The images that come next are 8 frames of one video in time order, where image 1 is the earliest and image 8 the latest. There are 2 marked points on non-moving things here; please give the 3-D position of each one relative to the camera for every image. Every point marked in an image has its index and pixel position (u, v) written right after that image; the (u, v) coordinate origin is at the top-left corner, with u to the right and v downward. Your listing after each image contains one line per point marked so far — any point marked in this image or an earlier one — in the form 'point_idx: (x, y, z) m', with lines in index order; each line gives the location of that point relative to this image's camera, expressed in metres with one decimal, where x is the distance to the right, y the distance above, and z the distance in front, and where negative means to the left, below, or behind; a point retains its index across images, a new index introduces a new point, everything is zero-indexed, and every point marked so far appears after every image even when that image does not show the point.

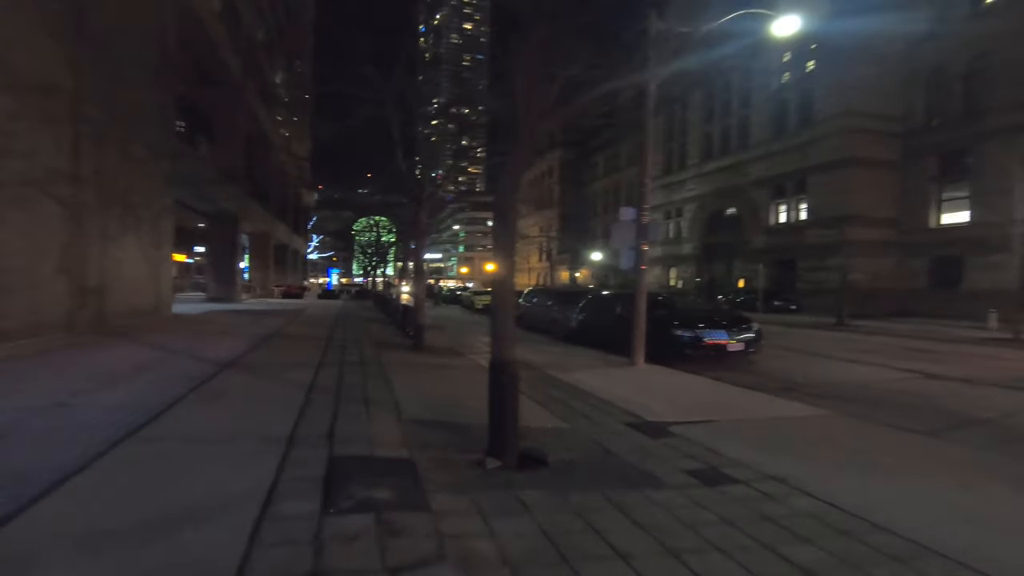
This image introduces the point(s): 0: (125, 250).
0: (-13.2, +1.2, +18.4) m
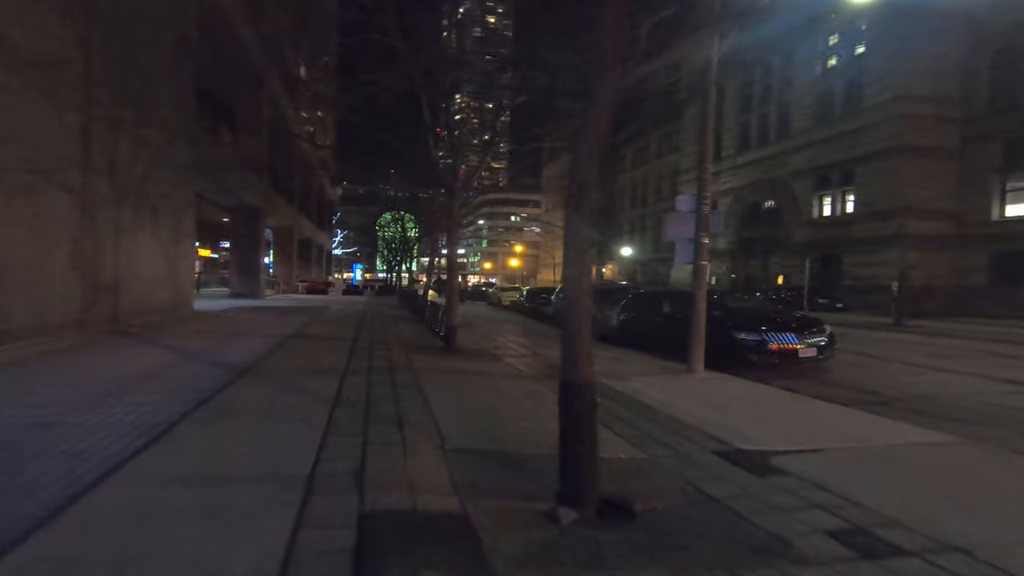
0: (-12.0, +1.4, +17.5) m
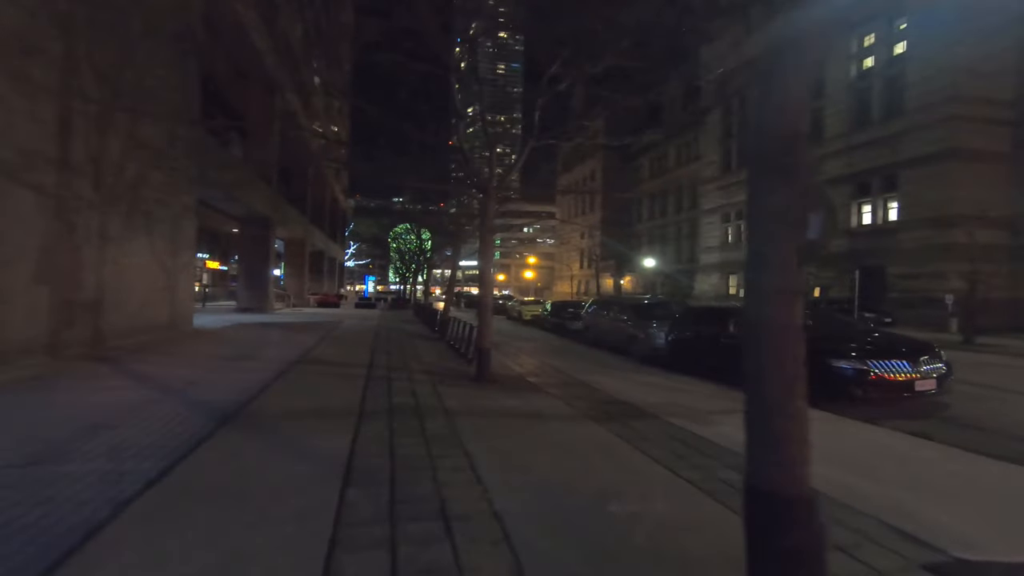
0: (-11.0, +0.9, +15.6) m
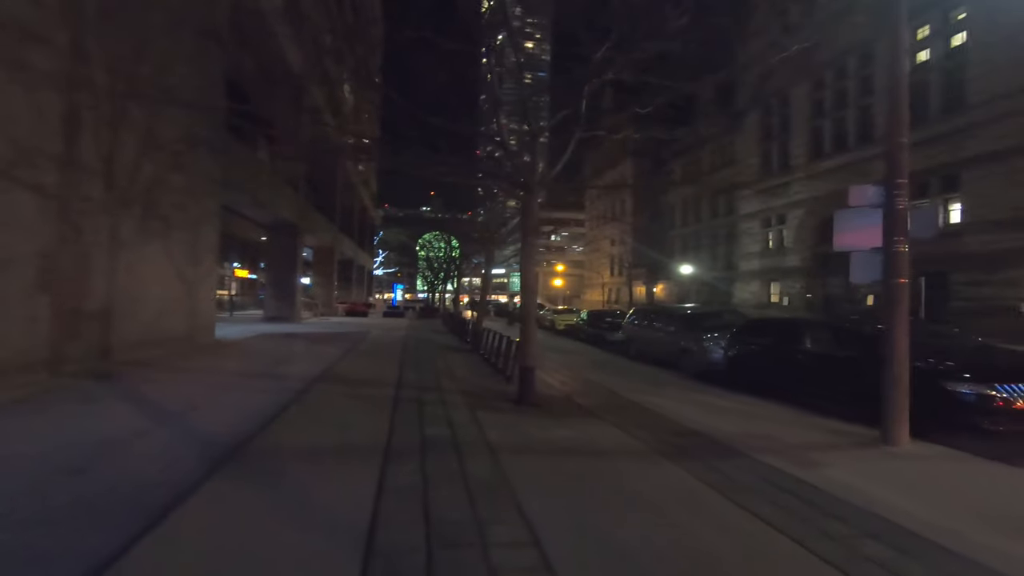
0: (-9.9, +0.7, +14.6) m
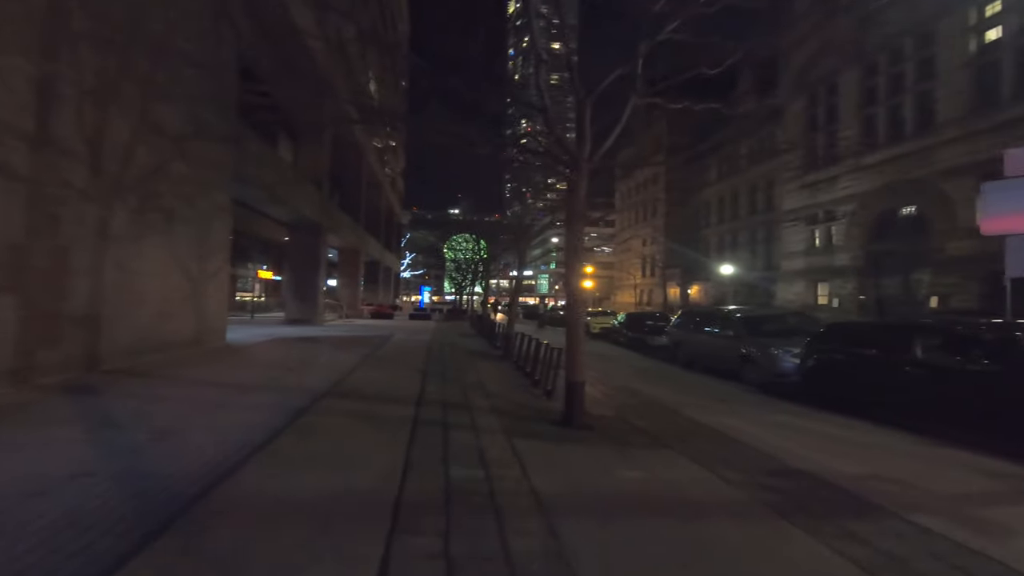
0: (-8.9, +0.7, +13.1) m
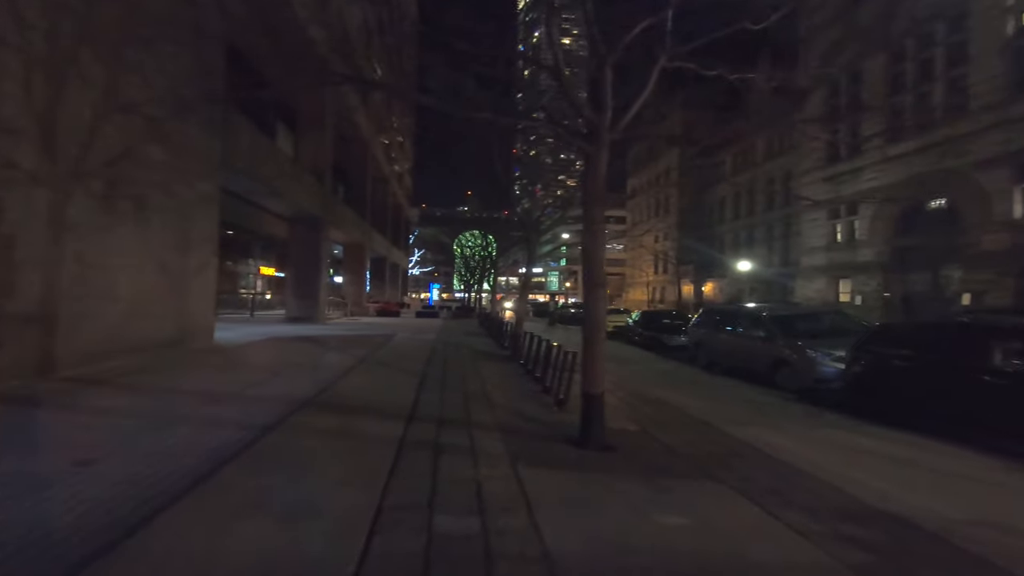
0: (-8.8, +0.8, +11.9) m
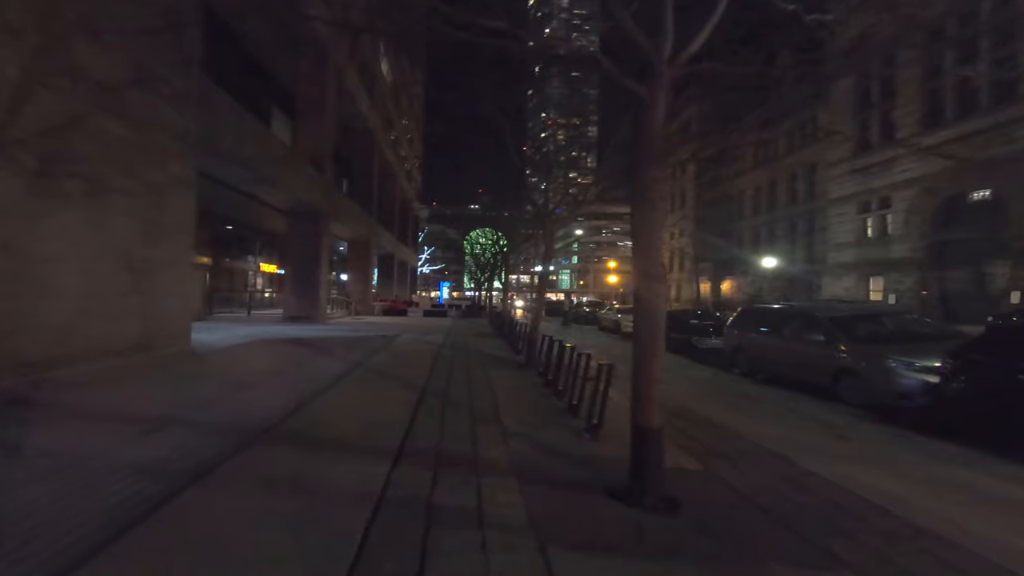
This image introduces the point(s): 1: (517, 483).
0: (-8.5, +0.8, +9.9) m
1: (0.0, -2.0, +5.9) m
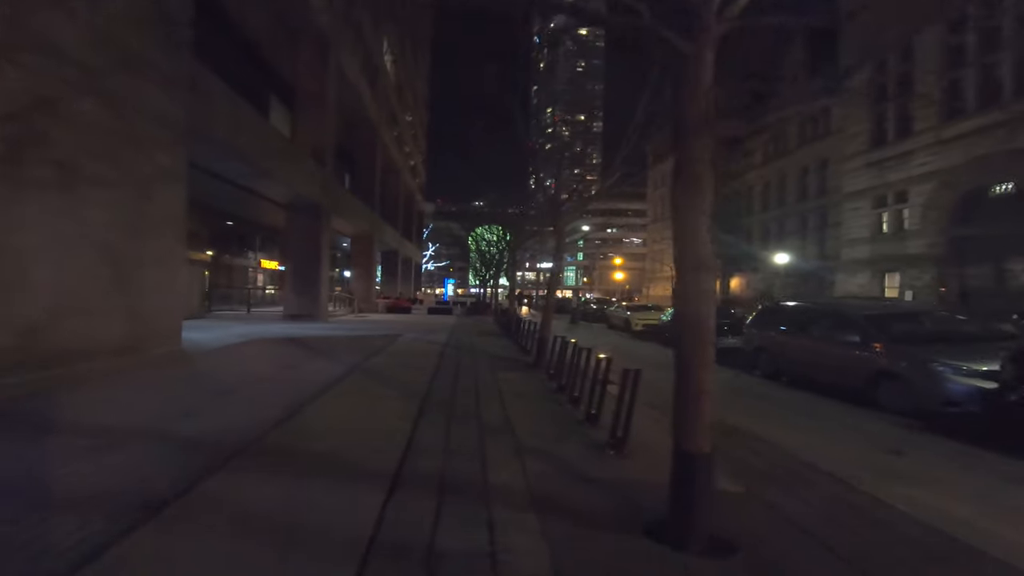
0: (-8.3, +0.9, +9.1) m
1: (+0.1, -2.0, +5.0) m
